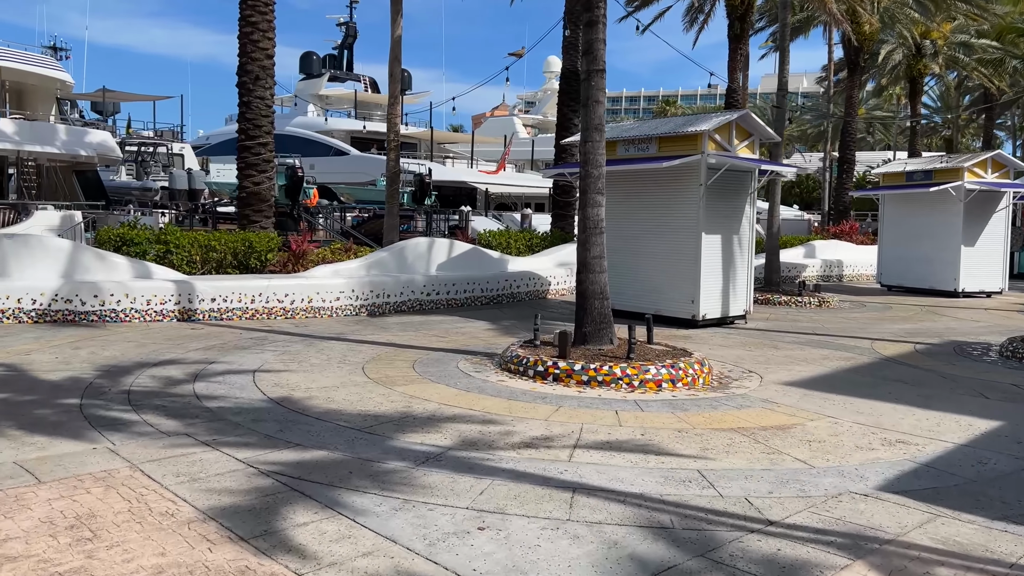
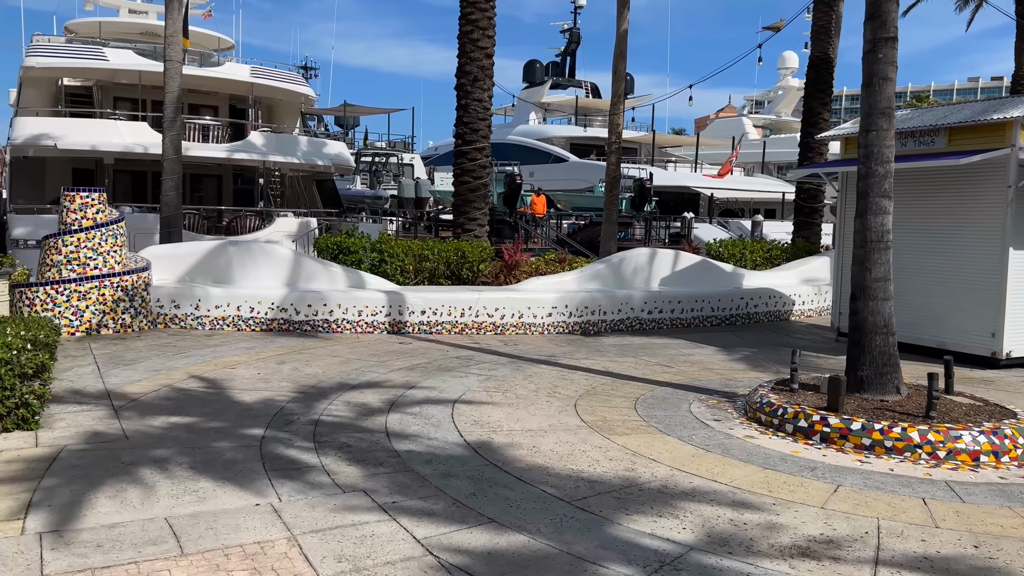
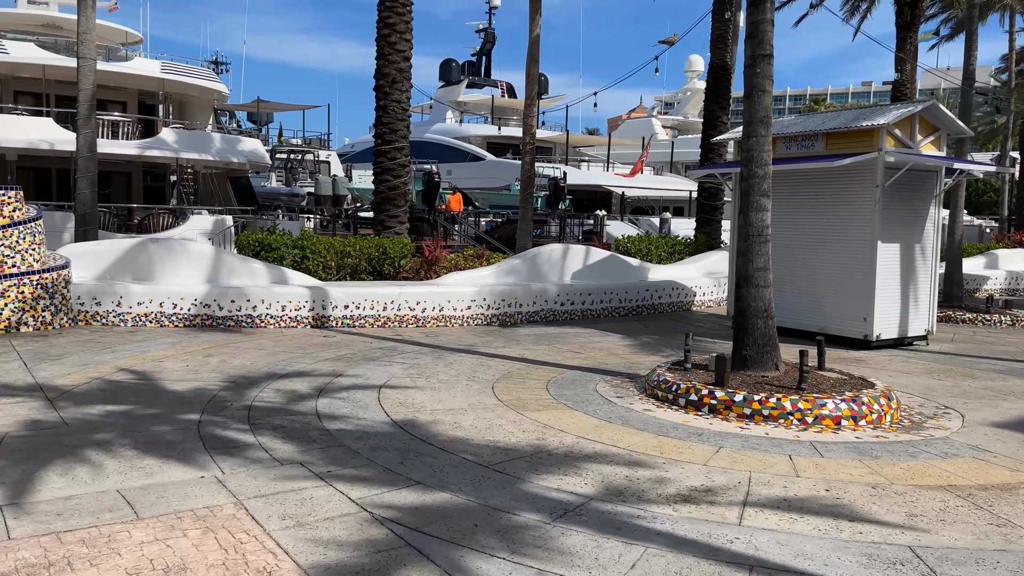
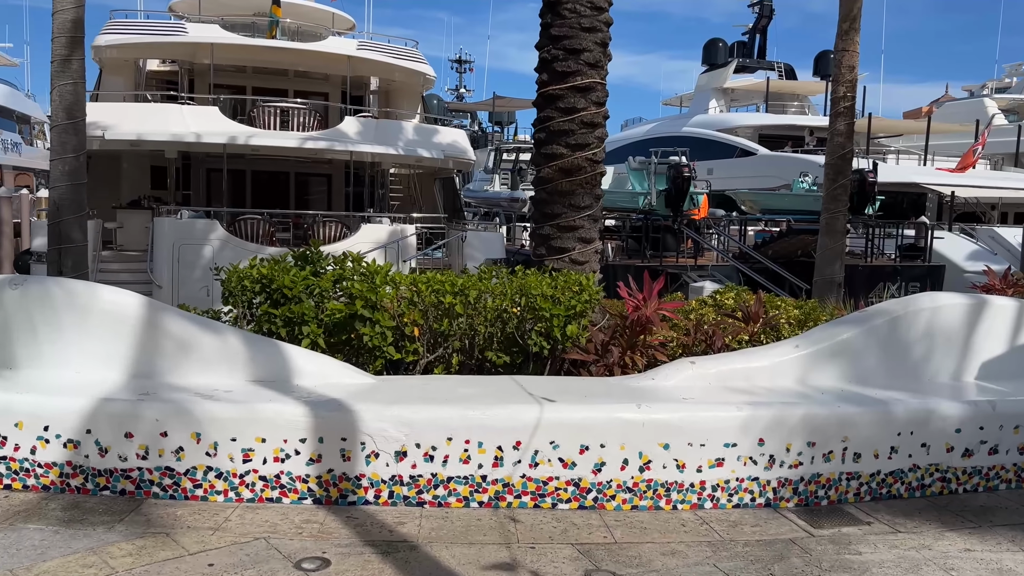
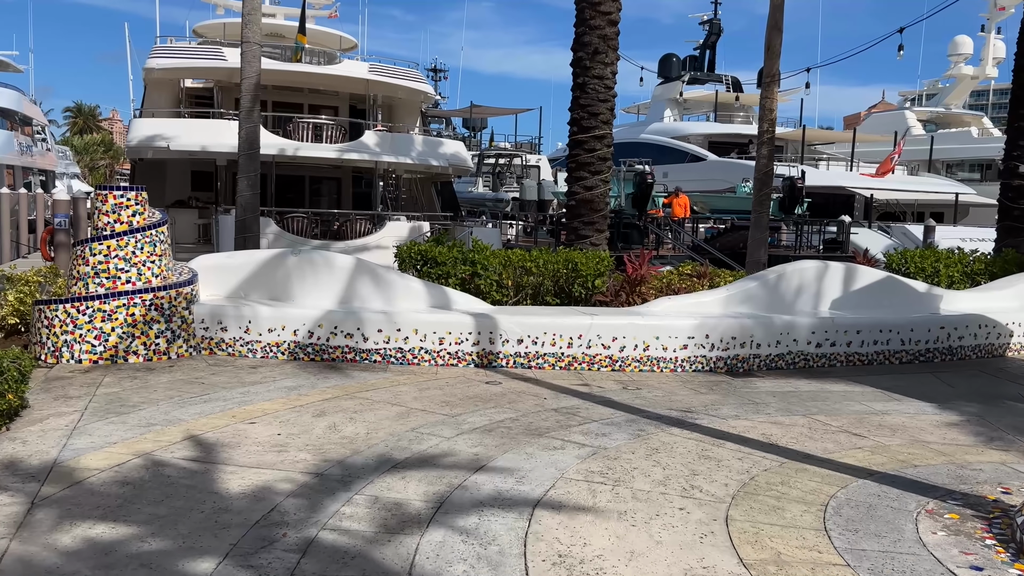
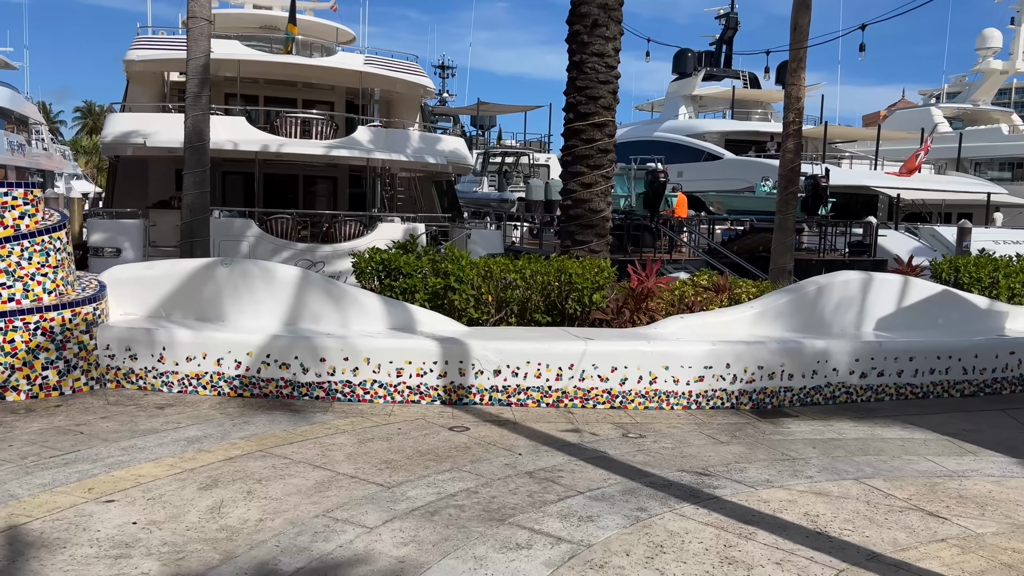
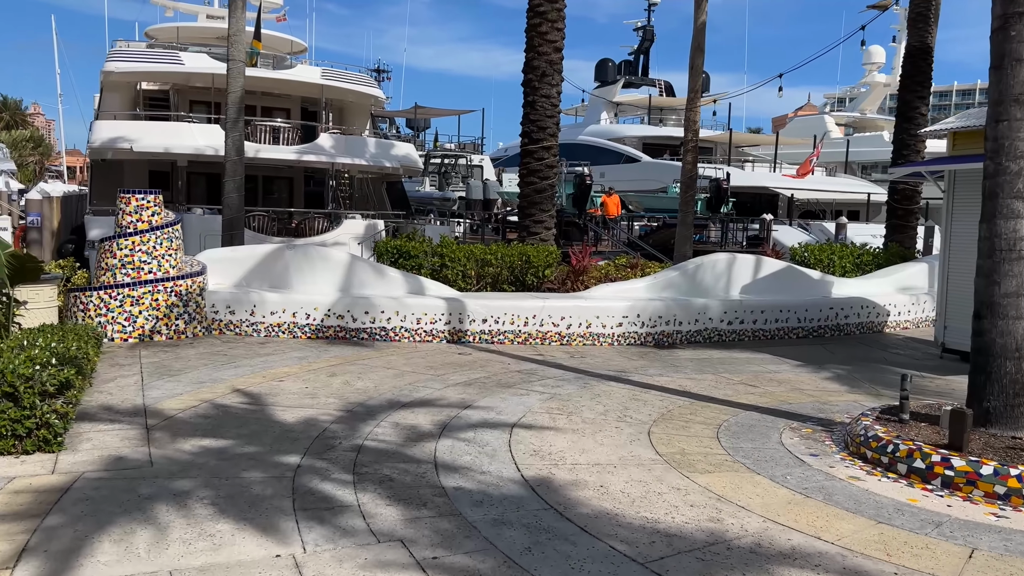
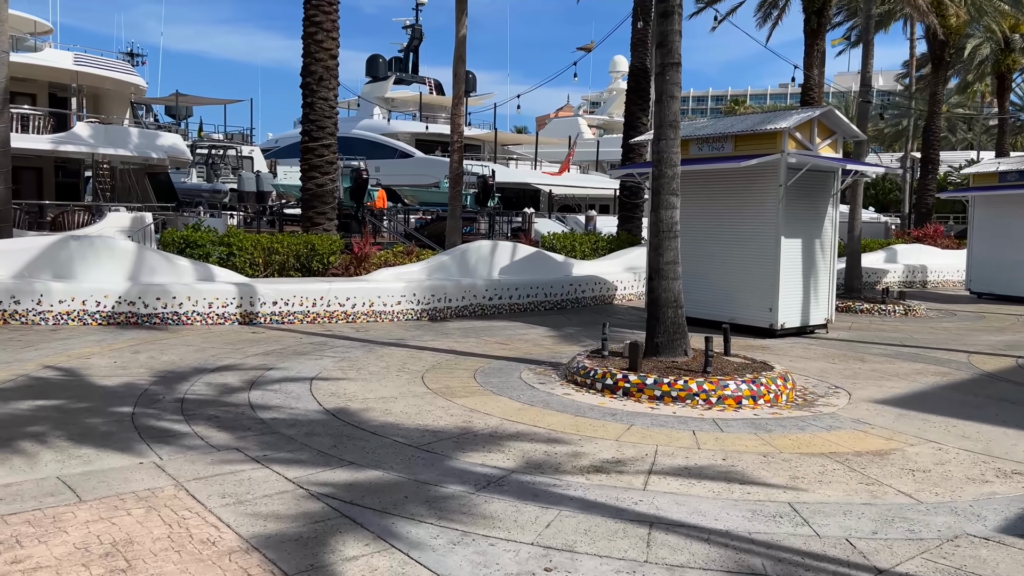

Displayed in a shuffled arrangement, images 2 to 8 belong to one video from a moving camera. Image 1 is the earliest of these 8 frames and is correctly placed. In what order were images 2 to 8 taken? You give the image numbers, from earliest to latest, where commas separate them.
8, 3, 2, 7, 5, 6, 4
